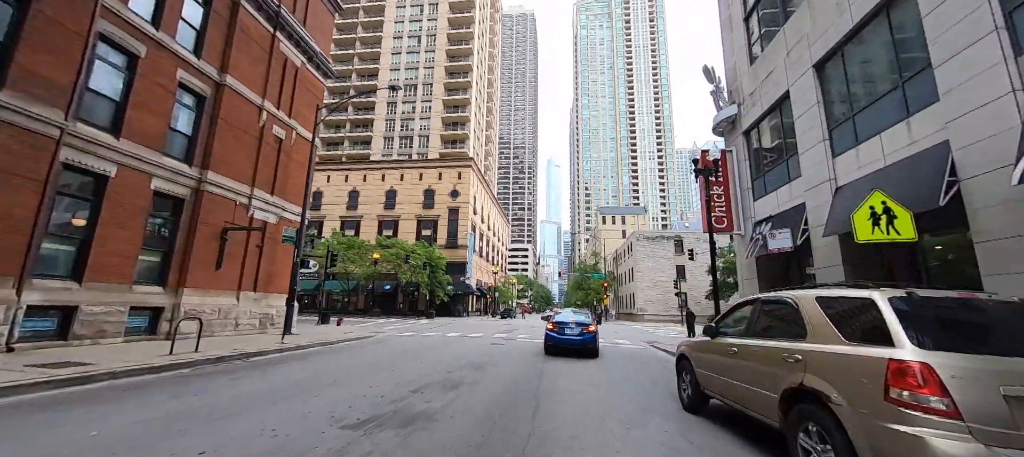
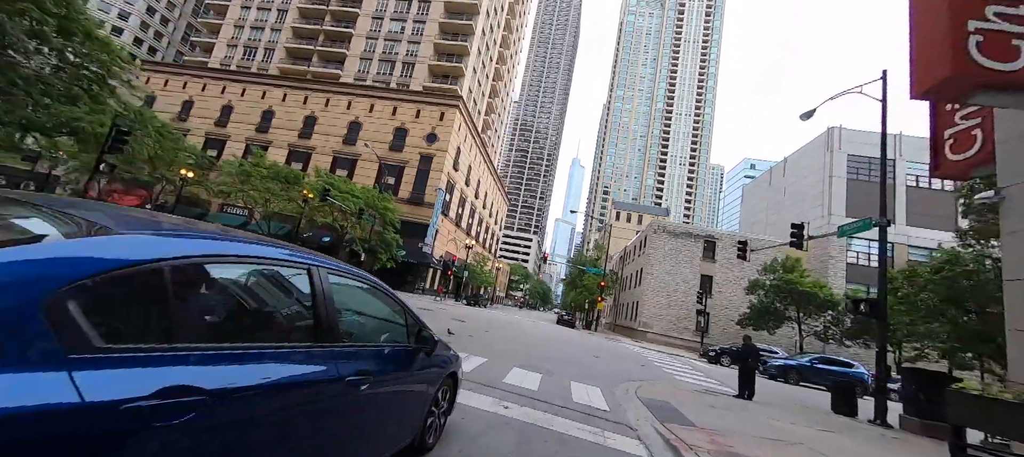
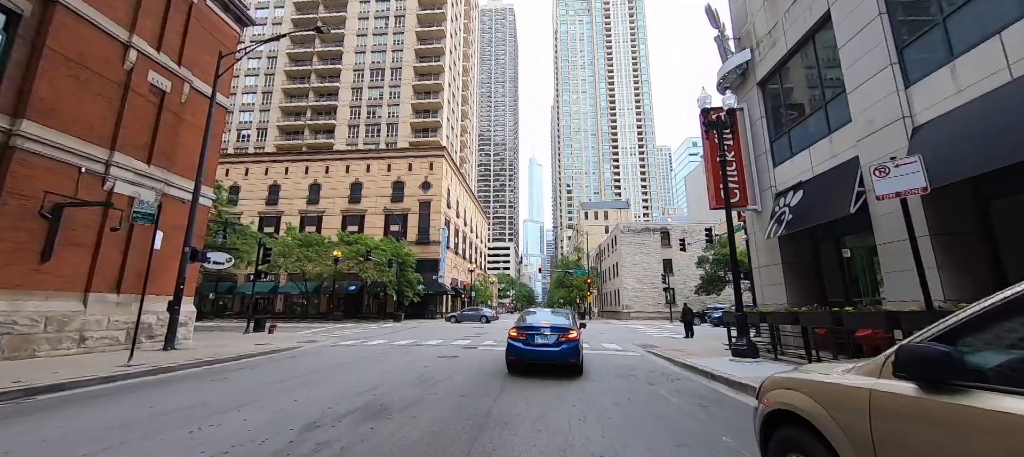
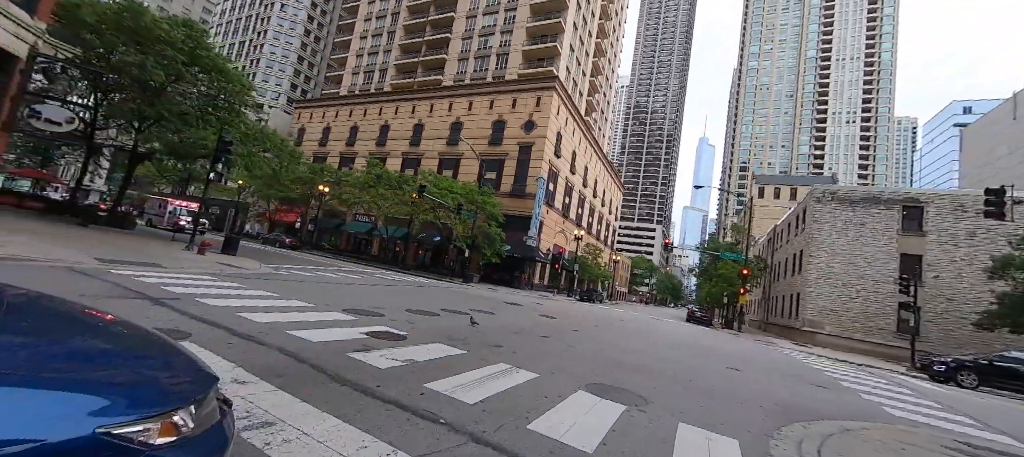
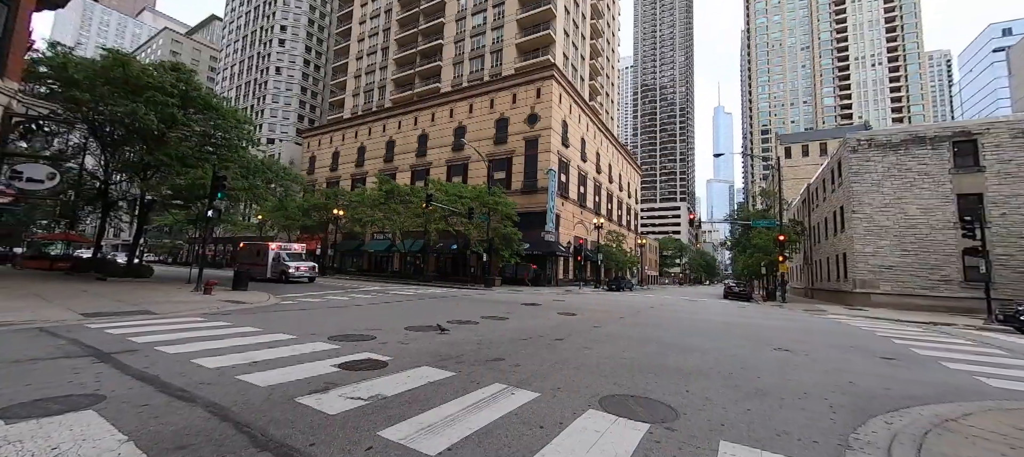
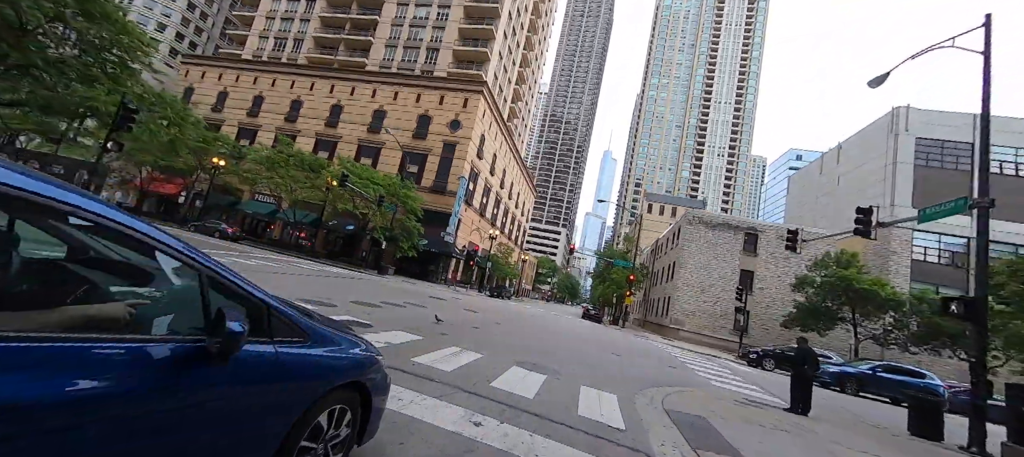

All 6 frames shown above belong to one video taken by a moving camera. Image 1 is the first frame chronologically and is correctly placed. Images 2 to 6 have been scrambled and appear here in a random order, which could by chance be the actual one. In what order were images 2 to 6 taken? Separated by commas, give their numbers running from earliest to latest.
3, 2, 6, 4, 5
